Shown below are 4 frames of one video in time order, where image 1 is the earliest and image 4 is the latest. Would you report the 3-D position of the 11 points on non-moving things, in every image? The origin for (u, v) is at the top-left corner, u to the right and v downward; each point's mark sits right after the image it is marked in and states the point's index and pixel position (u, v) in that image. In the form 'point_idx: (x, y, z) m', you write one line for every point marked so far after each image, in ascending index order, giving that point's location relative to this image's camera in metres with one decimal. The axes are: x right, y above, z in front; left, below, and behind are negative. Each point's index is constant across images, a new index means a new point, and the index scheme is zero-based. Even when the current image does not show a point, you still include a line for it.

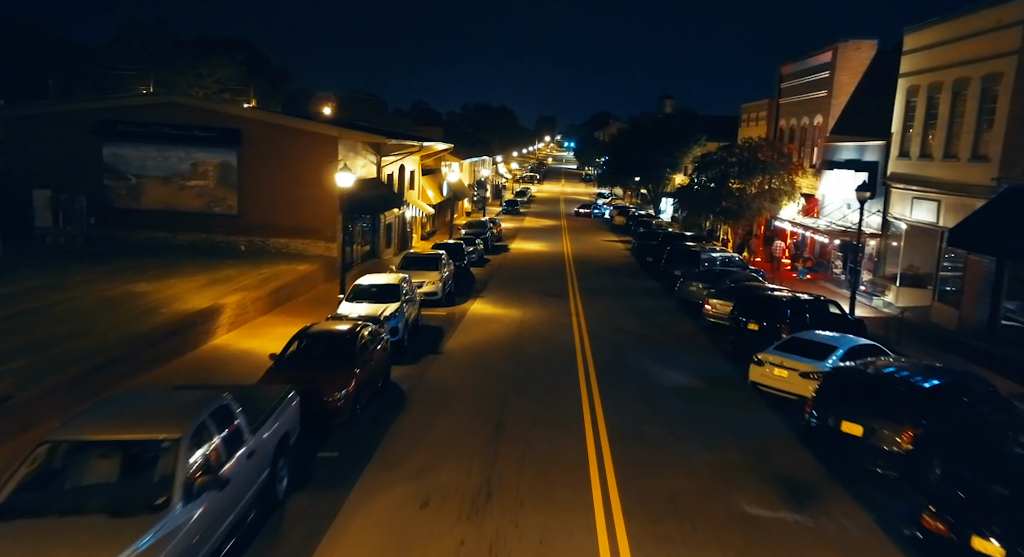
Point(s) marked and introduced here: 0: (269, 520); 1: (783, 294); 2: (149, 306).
0: (-2.9, -2.8, +9.0) m
1: (+6.6, -0.4, +18.1) m
2: (-8.4, -0.7, +17.4) m
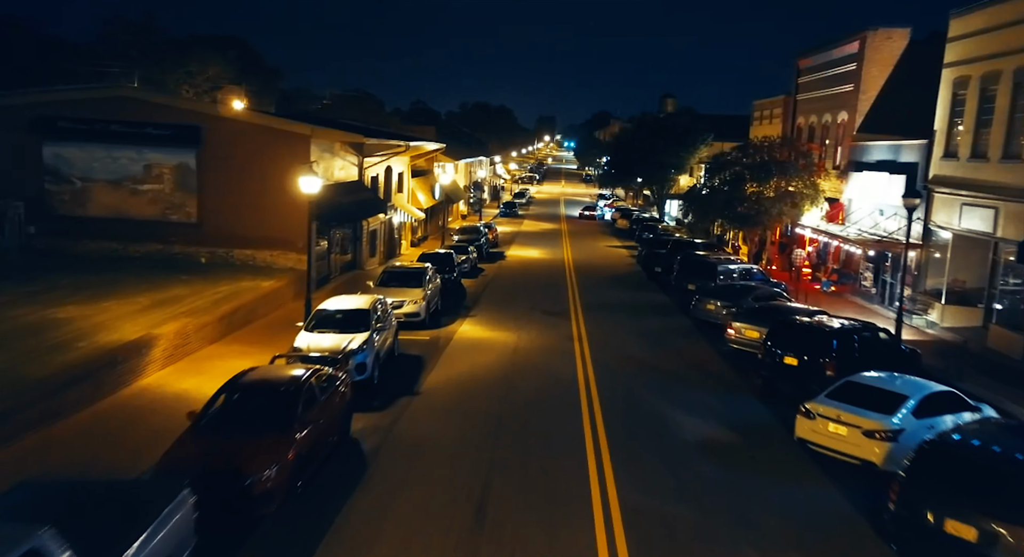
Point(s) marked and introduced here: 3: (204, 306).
0: (-3.1, -3.3, +6.1) m
1: (+6.4, -0.9, +15.3) m
2: (-8.6, -1.2, +14.5) m
3: (-7.3, -0.7, +17.7) m
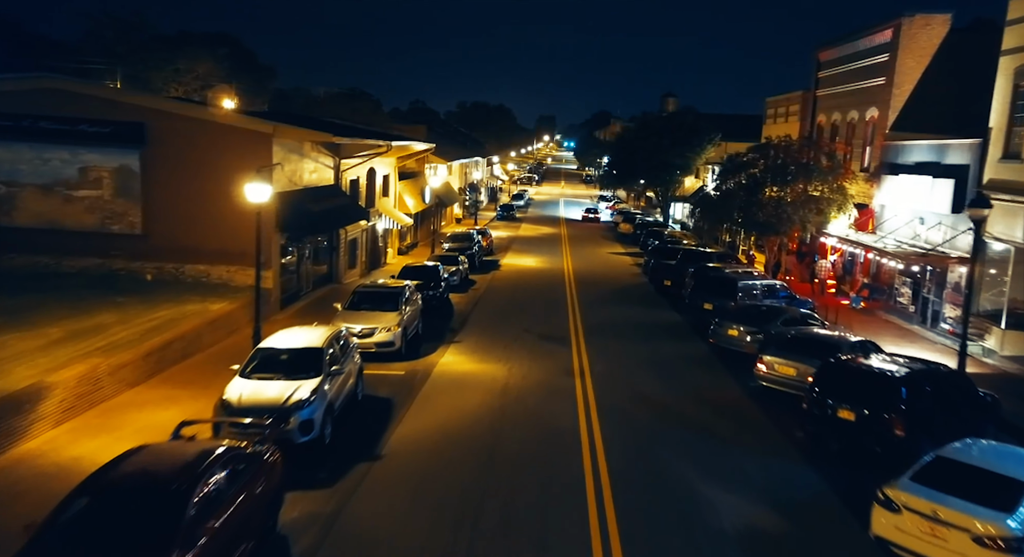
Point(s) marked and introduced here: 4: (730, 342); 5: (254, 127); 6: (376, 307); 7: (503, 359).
0: (-3.3, -3.8, +3.1) m
1: (+6.2, -1.4, +12.3) m
2: (-8.8, -1.7, +11.5) m
3: (-7.5, -1.2, +14.8) m
4: (+5.5, -1.6, +19.0) m
5: (-6.8, +3.9, +19.5) m
6: (-3.3, -0.7, +18.4) m
7: (-0.2, -1.9, +17.9) m
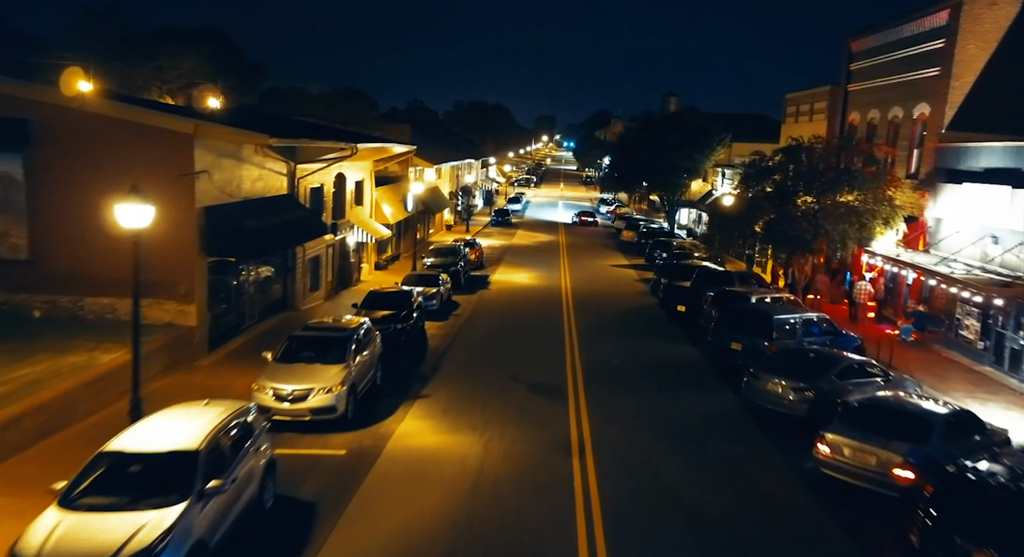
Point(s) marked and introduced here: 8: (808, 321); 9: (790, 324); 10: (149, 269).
0: (-3.7, -4.6, -0.9) m
1: (+5.8, -2.2, +8.2) m
2: (-9.2, -2.5, +7.4) m
3: (-7.9, -2.0, +10.7) m
4: (+5.1, -2.4, +14.9) m
5: (-7.2, +3.2, +15.4) m
6: (-3.7, -1.5, +14.3) m
7: (-0.6, -2.7, +13.9) m
8: (+7.4, -1.0, +18.2) m
9: (+6.7, -1.1, +17.7) m
10: (-8.0, +0.2, +16.0) m
